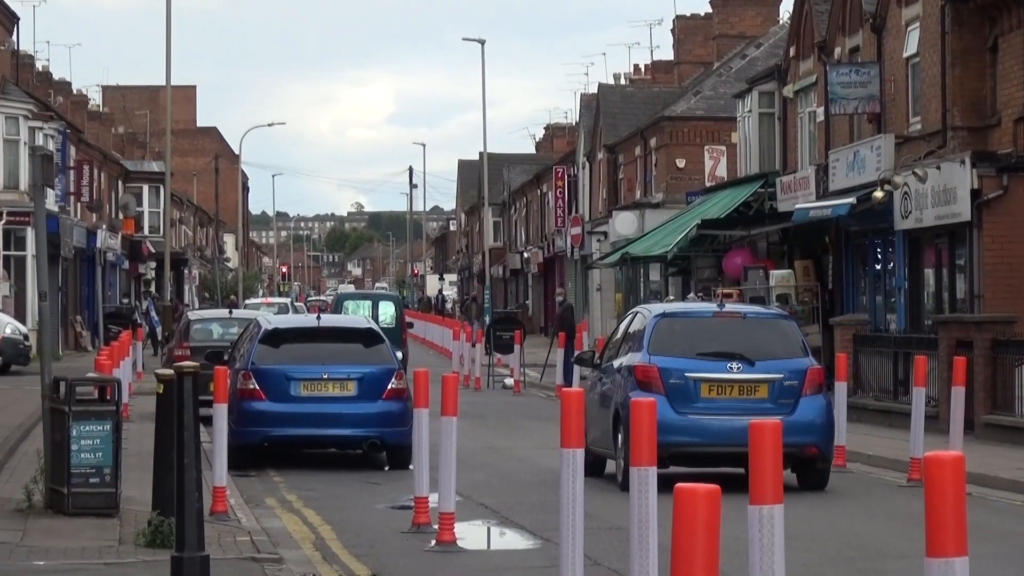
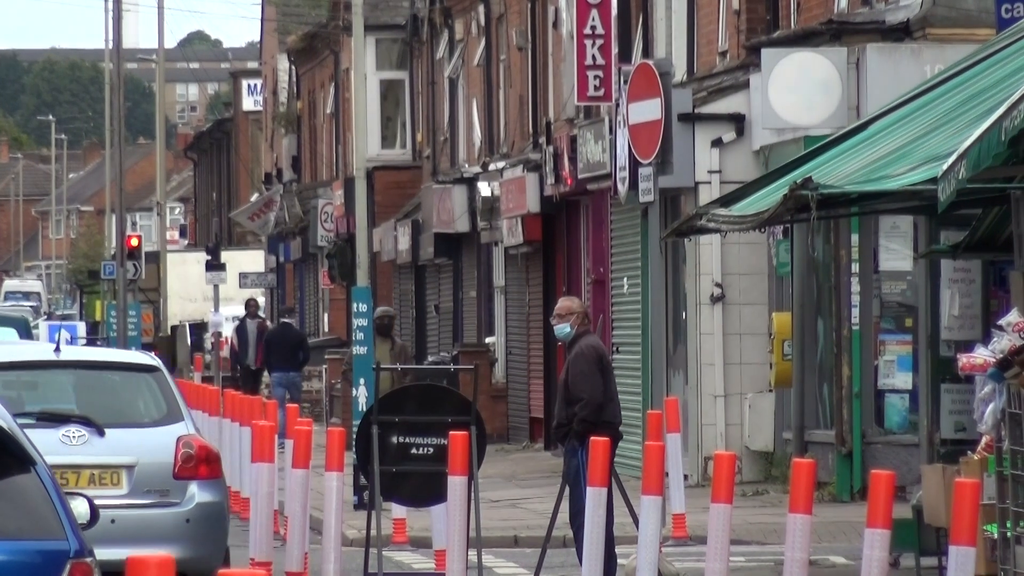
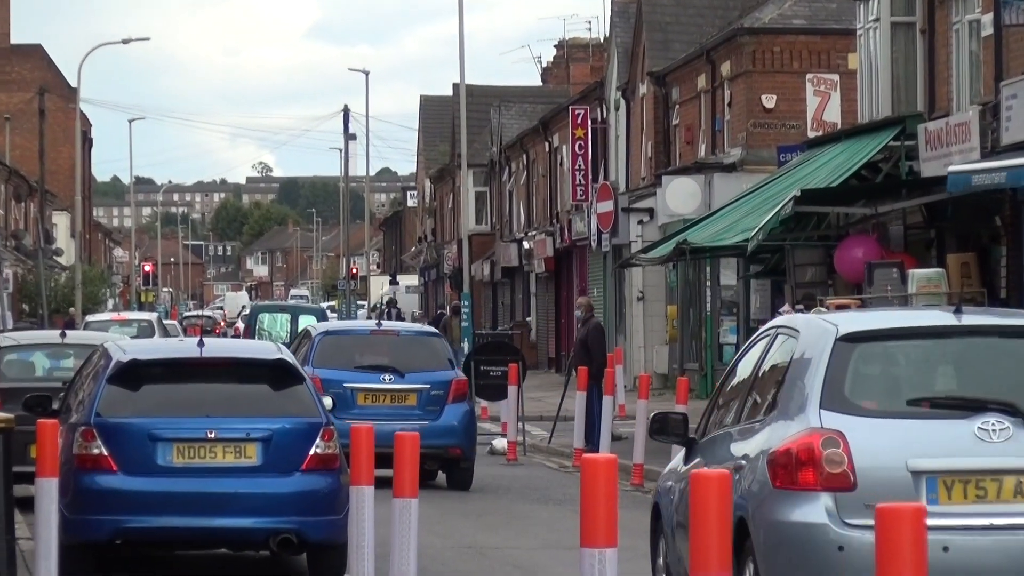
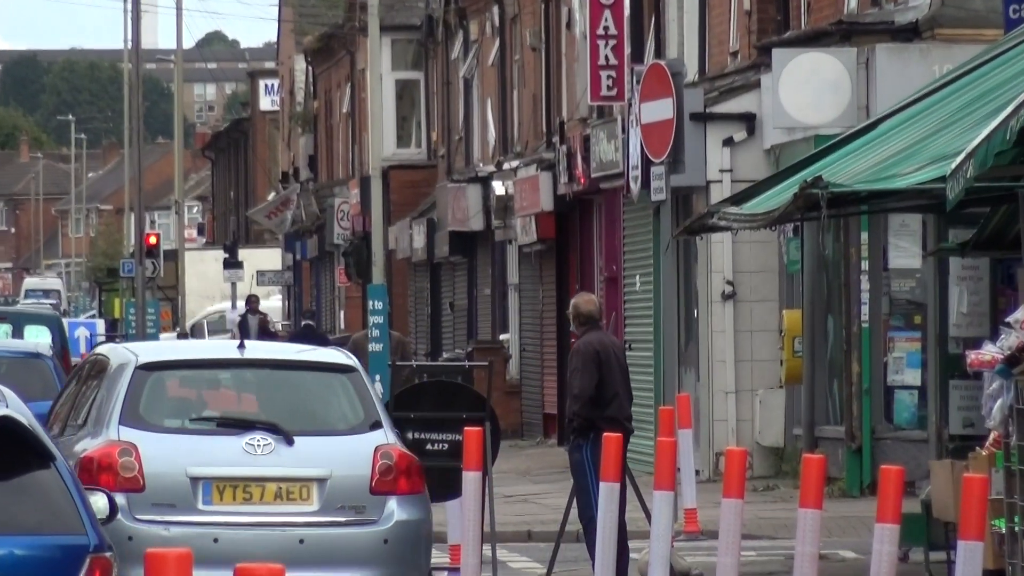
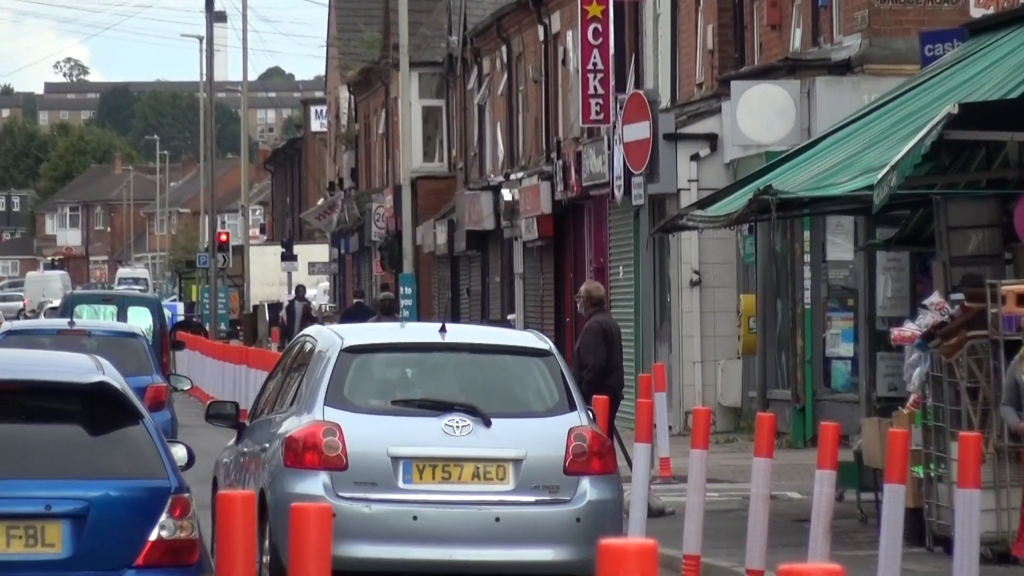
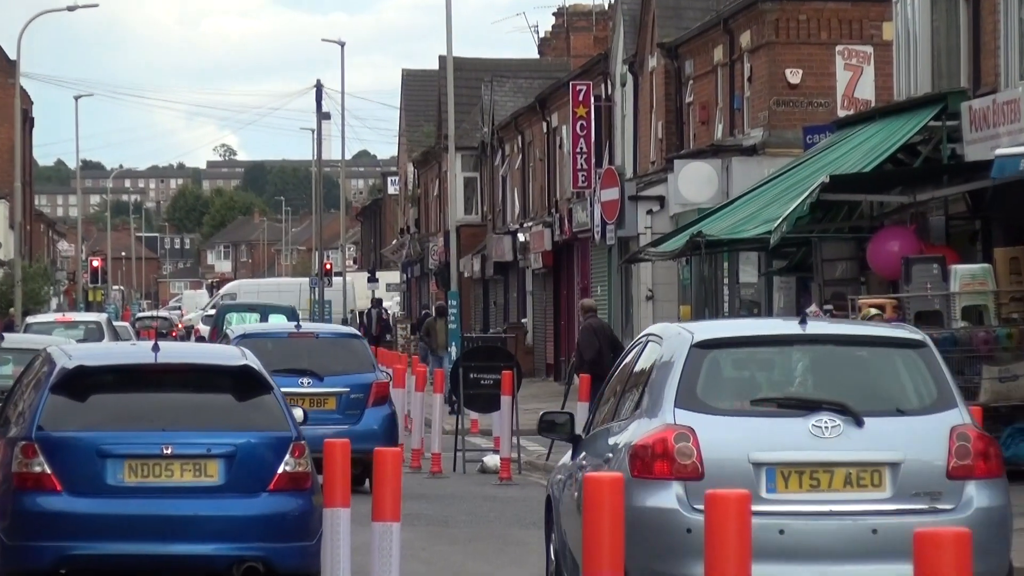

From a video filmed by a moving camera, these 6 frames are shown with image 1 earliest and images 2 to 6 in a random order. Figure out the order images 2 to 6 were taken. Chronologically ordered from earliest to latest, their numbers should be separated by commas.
3, 6, 5, 4, 2
